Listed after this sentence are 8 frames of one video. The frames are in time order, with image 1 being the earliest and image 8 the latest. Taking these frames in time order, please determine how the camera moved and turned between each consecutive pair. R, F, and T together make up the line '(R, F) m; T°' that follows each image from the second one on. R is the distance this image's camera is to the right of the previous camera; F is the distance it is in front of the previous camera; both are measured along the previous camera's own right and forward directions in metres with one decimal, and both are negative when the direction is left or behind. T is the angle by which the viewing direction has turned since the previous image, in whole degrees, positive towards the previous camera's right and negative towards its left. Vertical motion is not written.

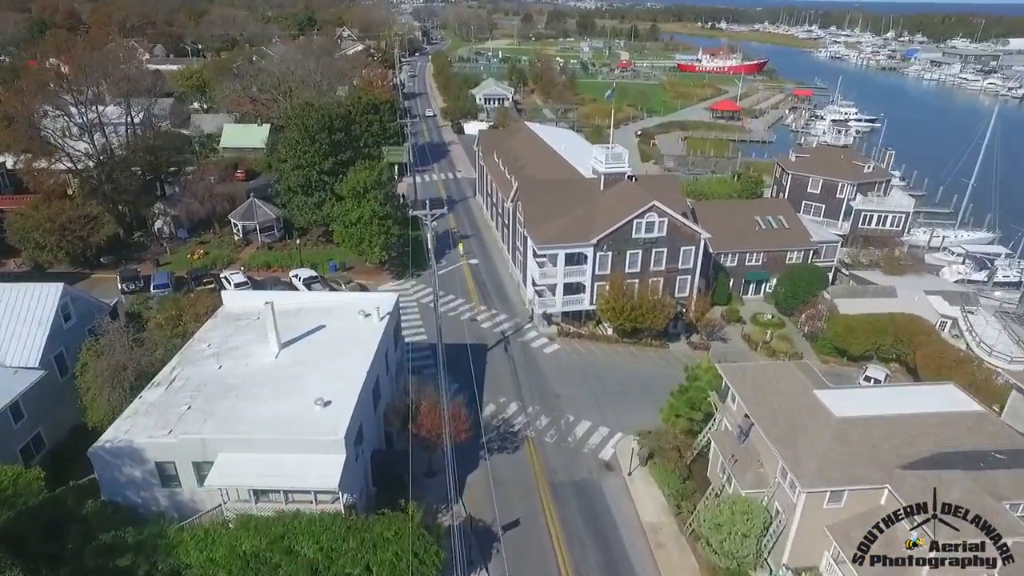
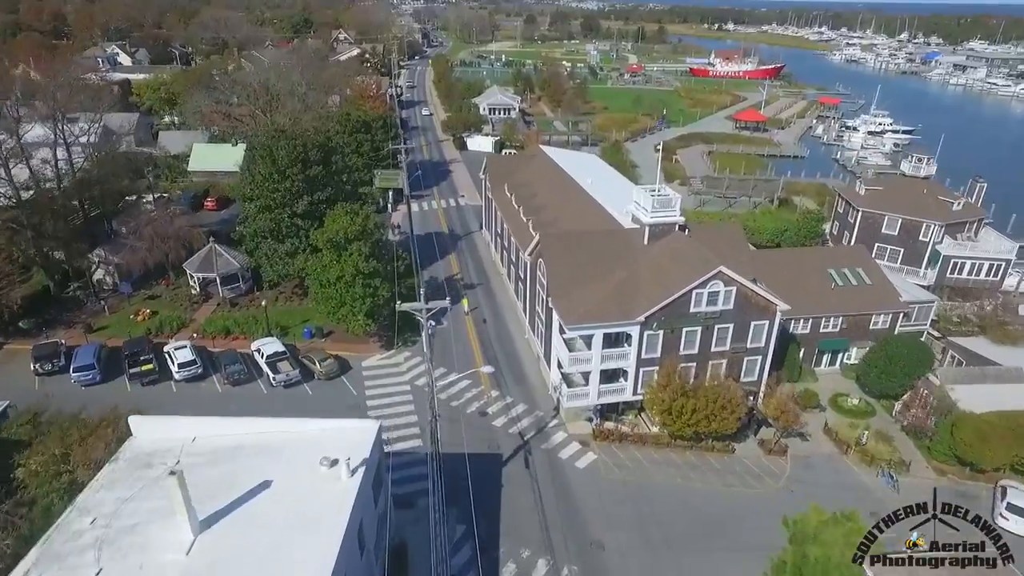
(-1.0, +8.7) m; 0°
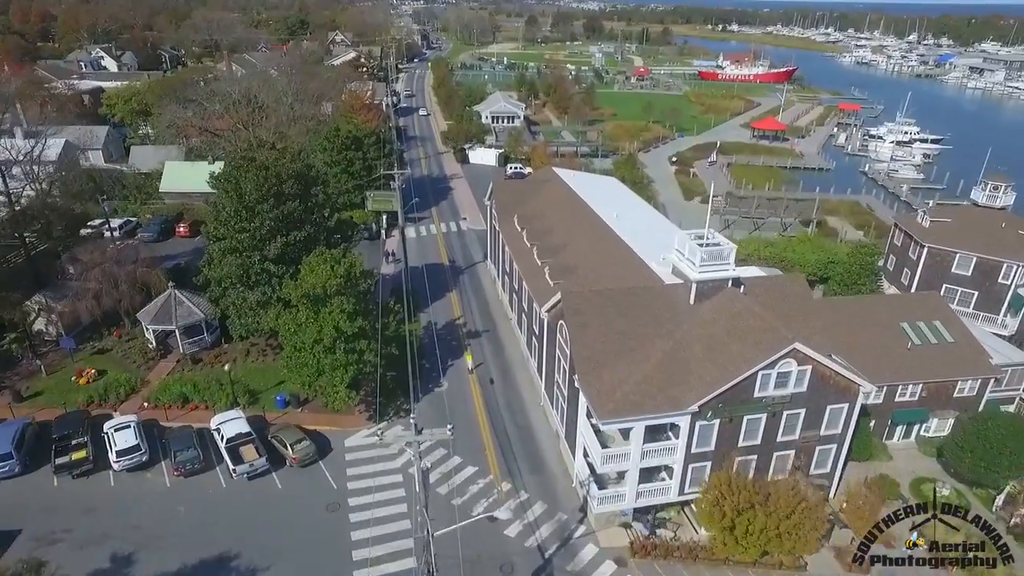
(-0.6, +5.9) m; 0°
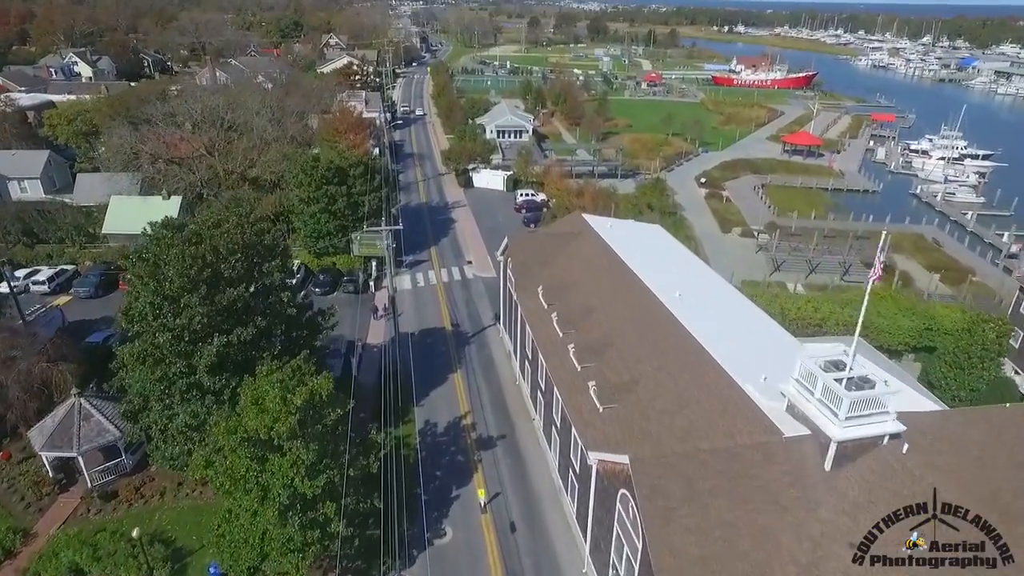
(-1.1, +9.0) m; 0°
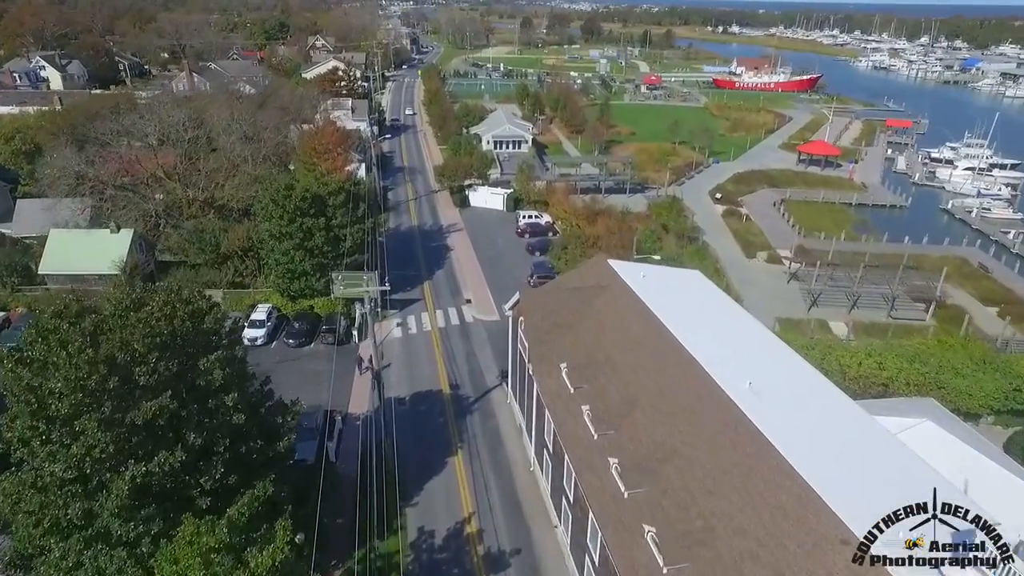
(-0.9, +6.0) m; +1°
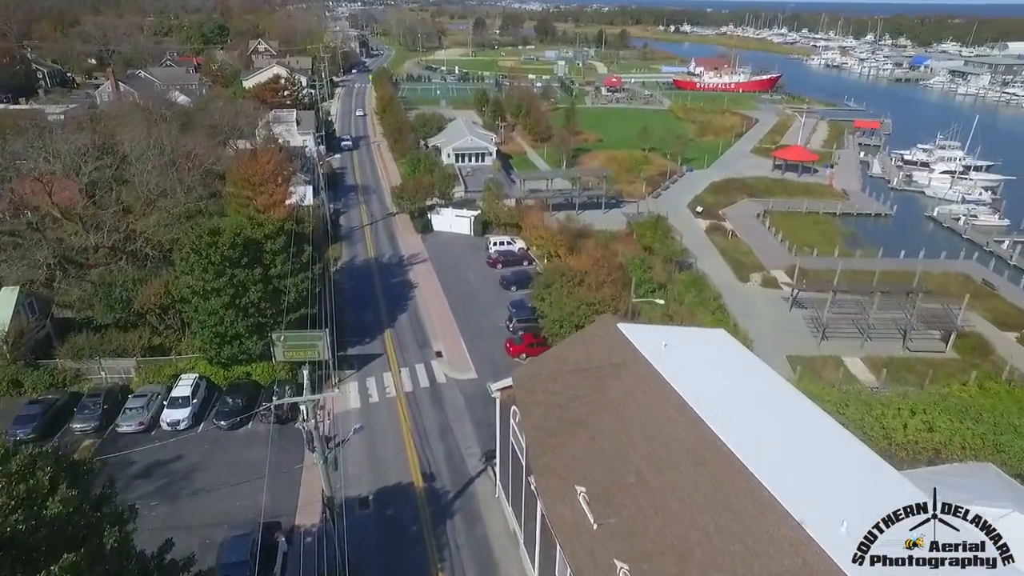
(-0.9, +5.9) m; +4°
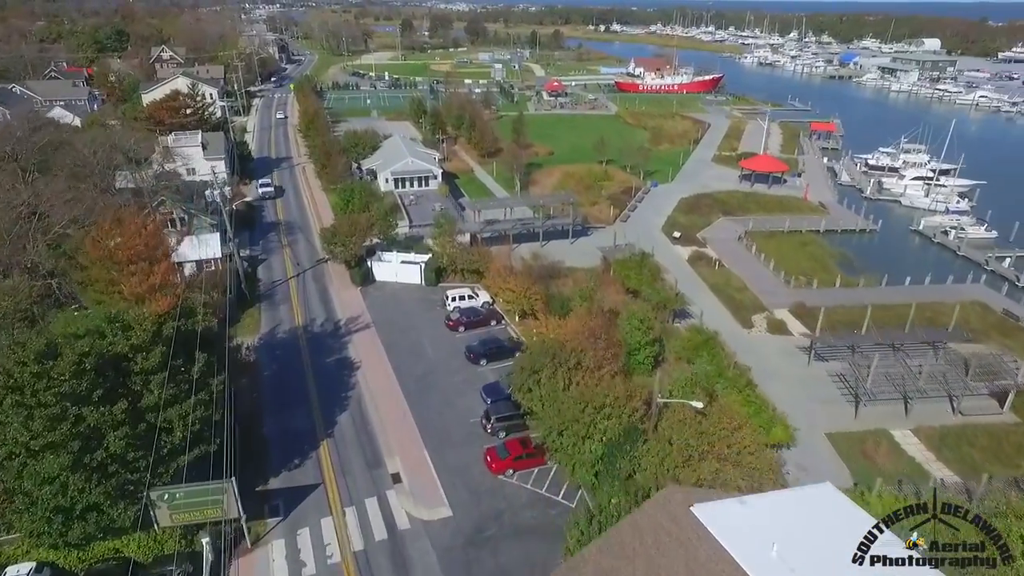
(-1.4, +8.8) m; +6°
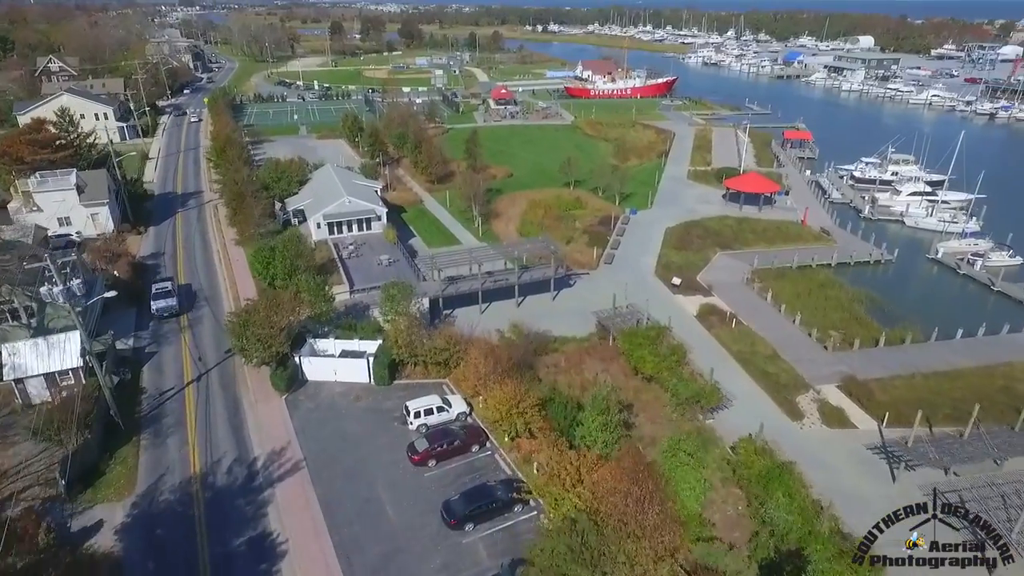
(-1.6, +10.7) m; +5°
